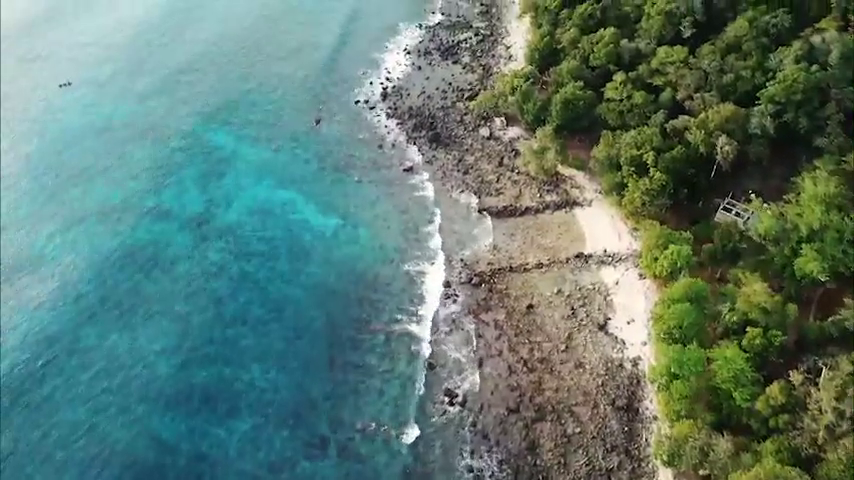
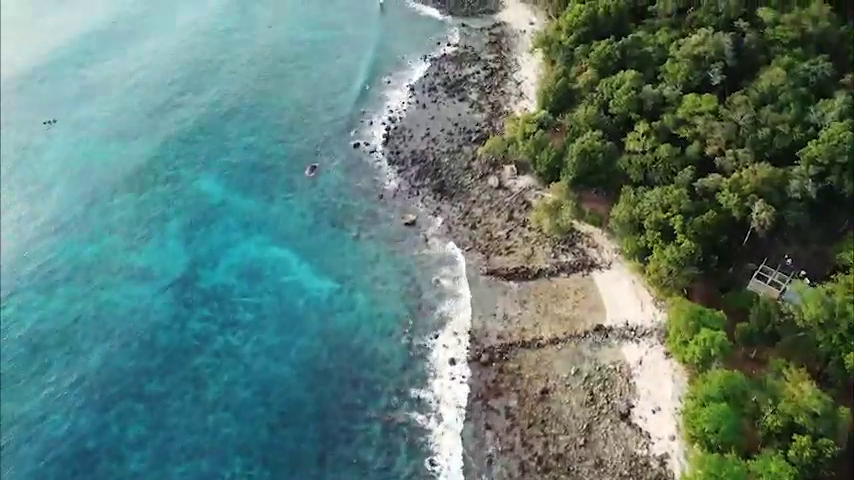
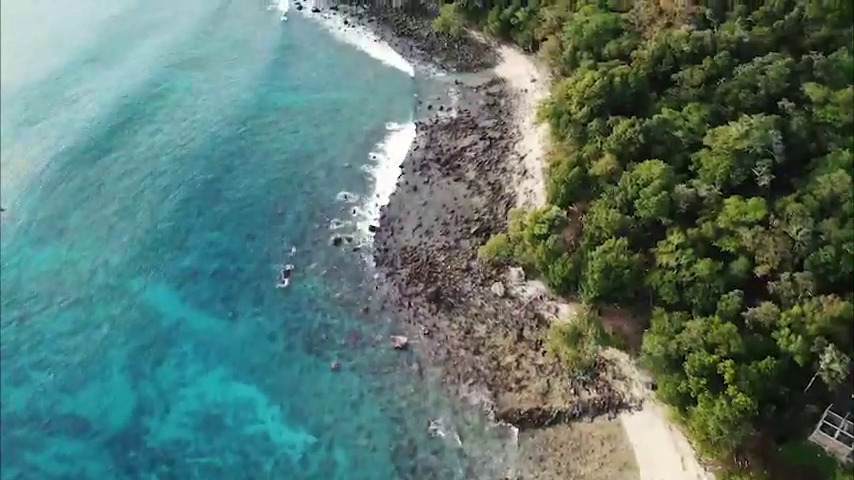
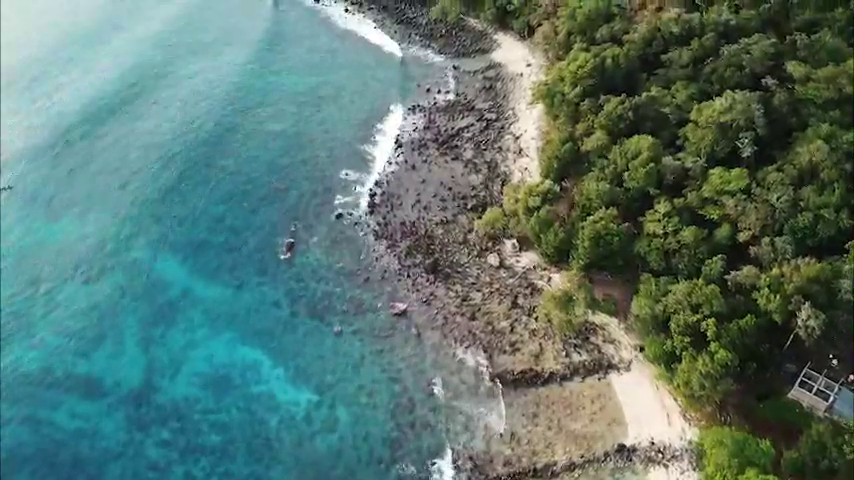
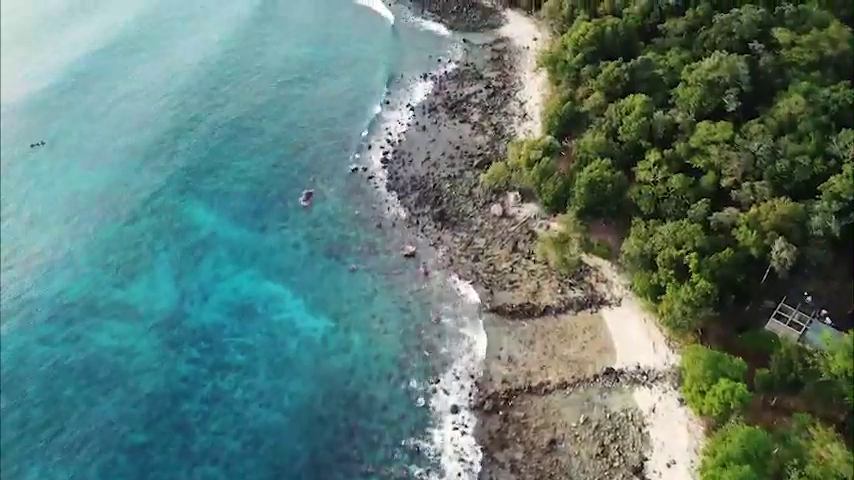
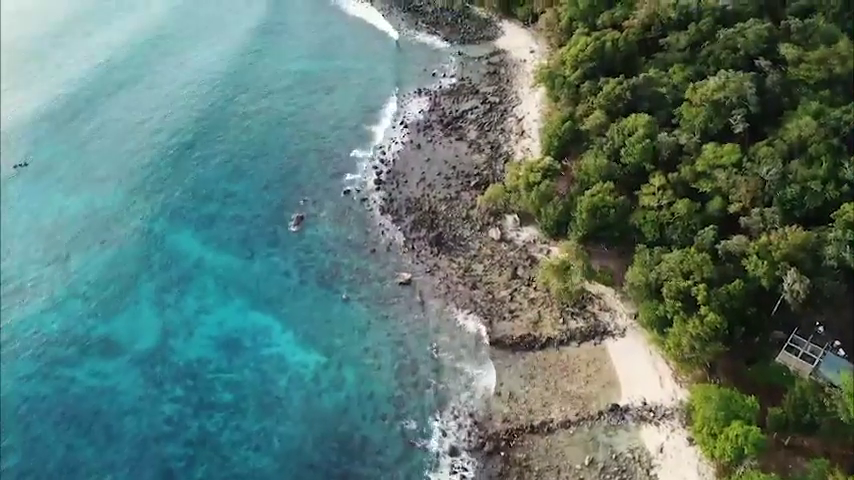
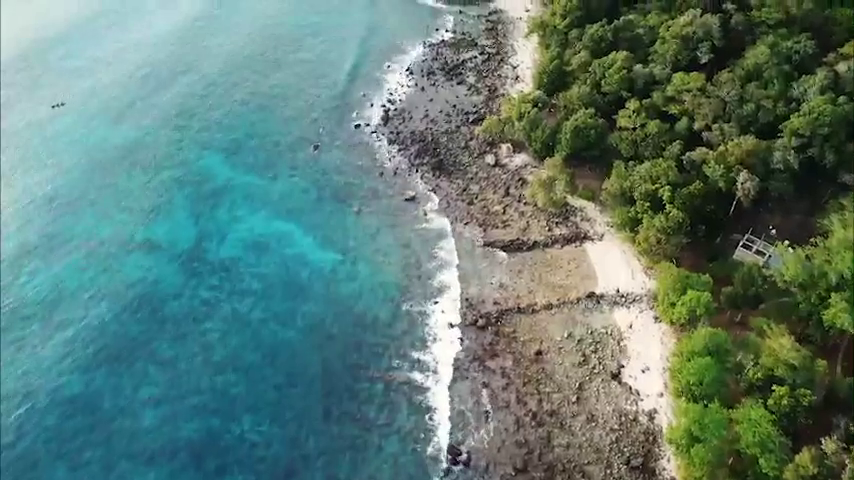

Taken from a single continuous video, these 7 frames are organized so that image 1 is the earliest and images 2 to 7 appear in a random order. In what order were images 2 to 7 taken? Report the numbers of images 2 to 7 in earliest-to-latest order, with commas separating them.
7, 2, 5, 6, 4, 3
